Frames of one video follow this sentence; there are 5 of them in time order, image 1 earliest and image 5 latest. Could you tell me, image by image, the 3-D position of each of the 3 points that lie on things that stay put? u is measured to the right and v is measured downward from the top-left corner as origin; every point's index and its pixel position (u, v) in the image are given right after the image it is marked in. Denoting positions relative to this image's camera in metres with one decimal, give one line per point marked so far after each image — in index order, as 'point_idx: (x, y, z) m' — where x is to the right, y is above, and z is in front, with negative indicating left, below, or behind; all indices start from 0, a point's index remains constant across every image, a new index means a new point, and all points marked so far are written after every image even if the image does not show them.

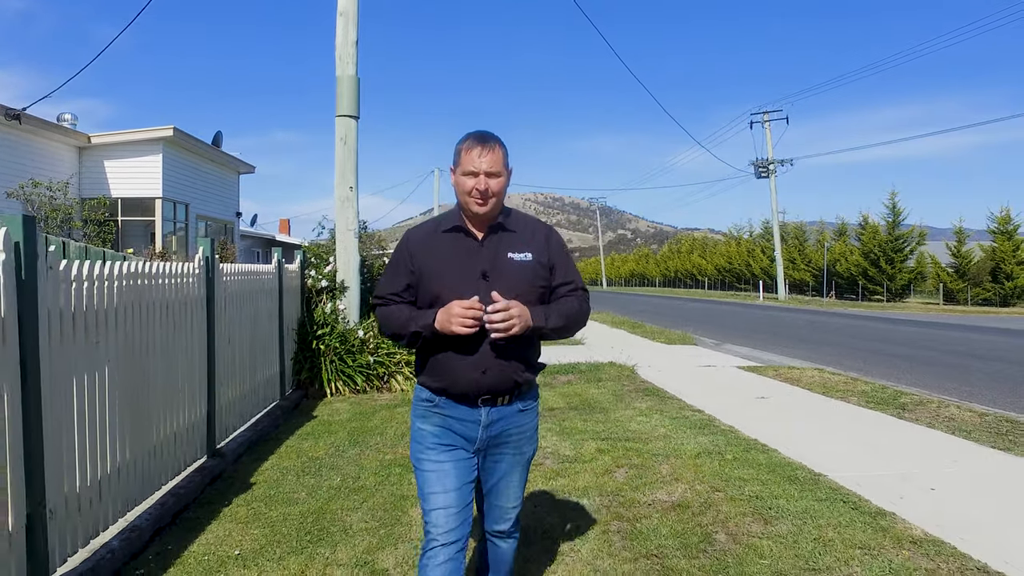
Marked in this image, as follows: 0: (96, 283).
0: (-2.1, 0.0, +3.6) m
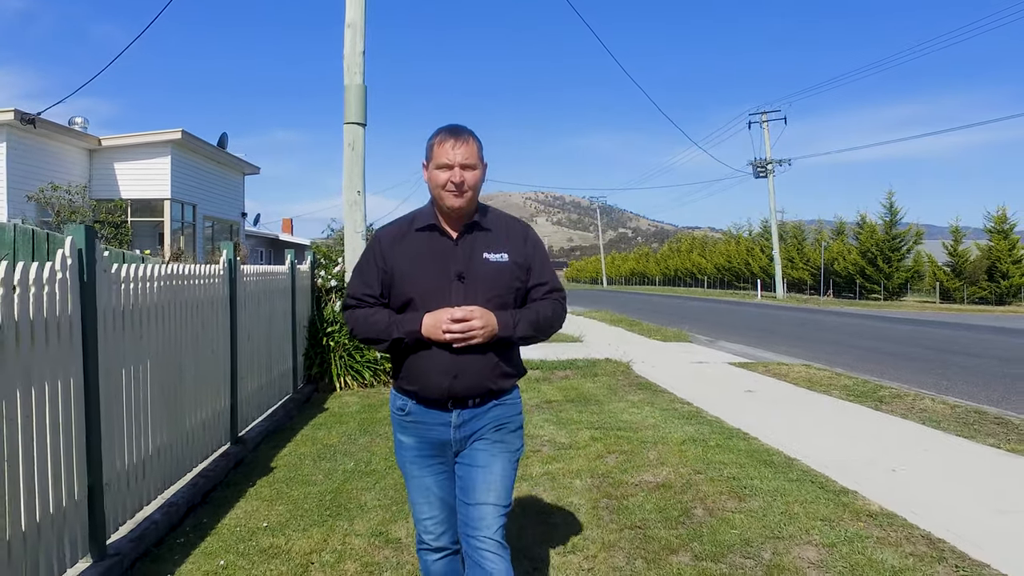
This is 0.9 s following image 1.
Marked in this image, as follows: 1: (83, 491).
0: (-2.1, 0.0, +4.0) m
1: (-2.0, -0.9, +3.3) m
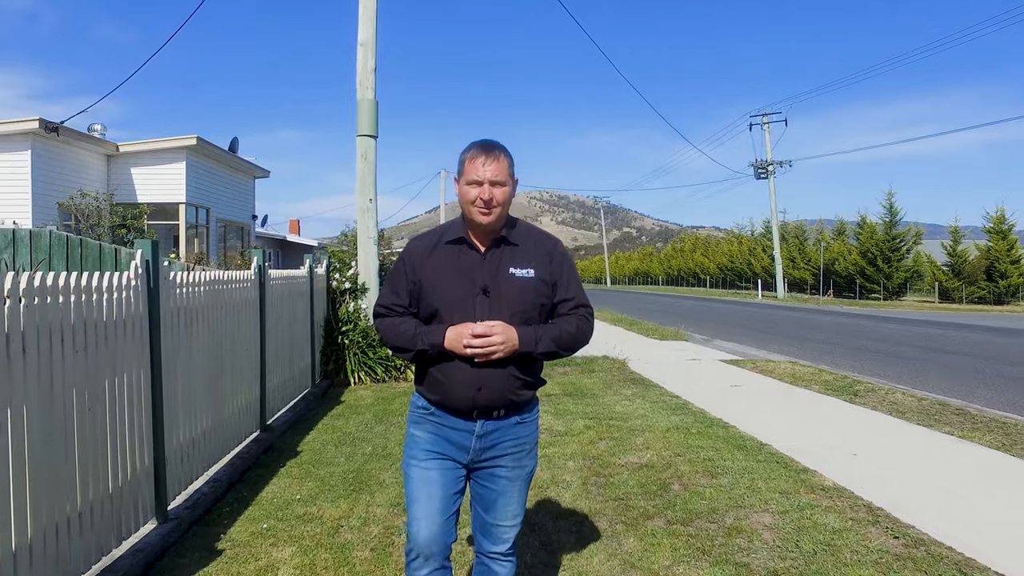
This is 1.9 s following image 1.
0: (-2.1, 0.0, +4.7) m
1: (-2.0, -1.0, +3.9) m
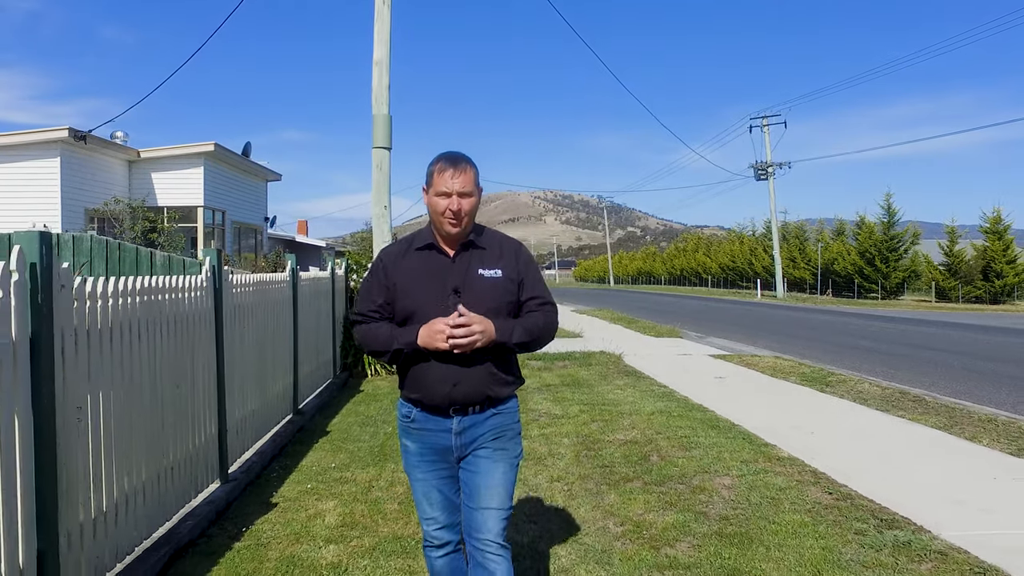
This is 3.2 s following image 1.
0: (-2.1, 0.0, +5.5) m
1: (-1.9, -1.0, +4.8) m
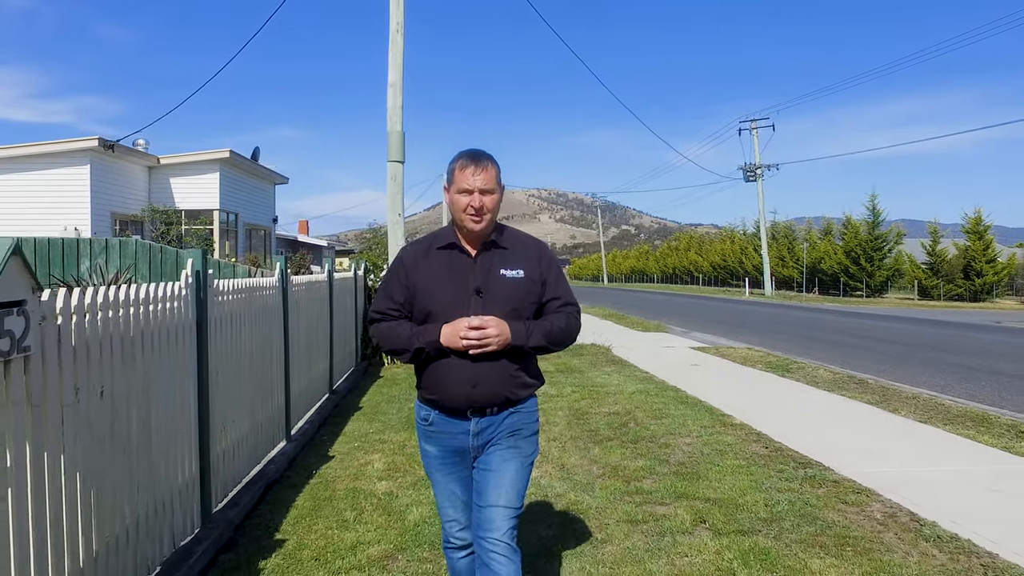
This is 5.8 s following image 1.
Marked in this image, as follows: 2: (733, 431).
0: (-2.0, 0.0, +6.8) m
1: (-1.9, -0.9, +6.0) m
2: (+1.9, -1.3, +6.4) m
